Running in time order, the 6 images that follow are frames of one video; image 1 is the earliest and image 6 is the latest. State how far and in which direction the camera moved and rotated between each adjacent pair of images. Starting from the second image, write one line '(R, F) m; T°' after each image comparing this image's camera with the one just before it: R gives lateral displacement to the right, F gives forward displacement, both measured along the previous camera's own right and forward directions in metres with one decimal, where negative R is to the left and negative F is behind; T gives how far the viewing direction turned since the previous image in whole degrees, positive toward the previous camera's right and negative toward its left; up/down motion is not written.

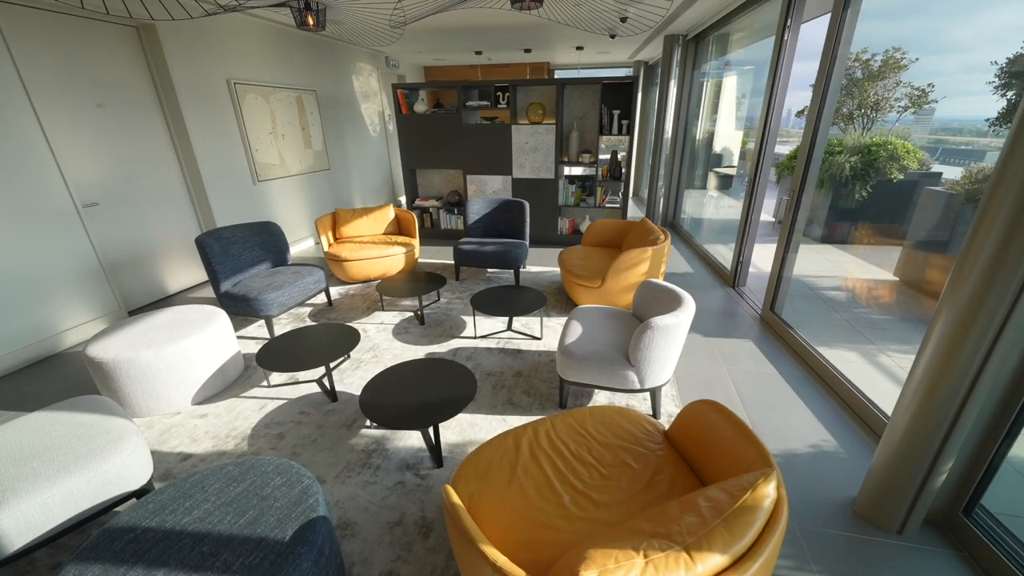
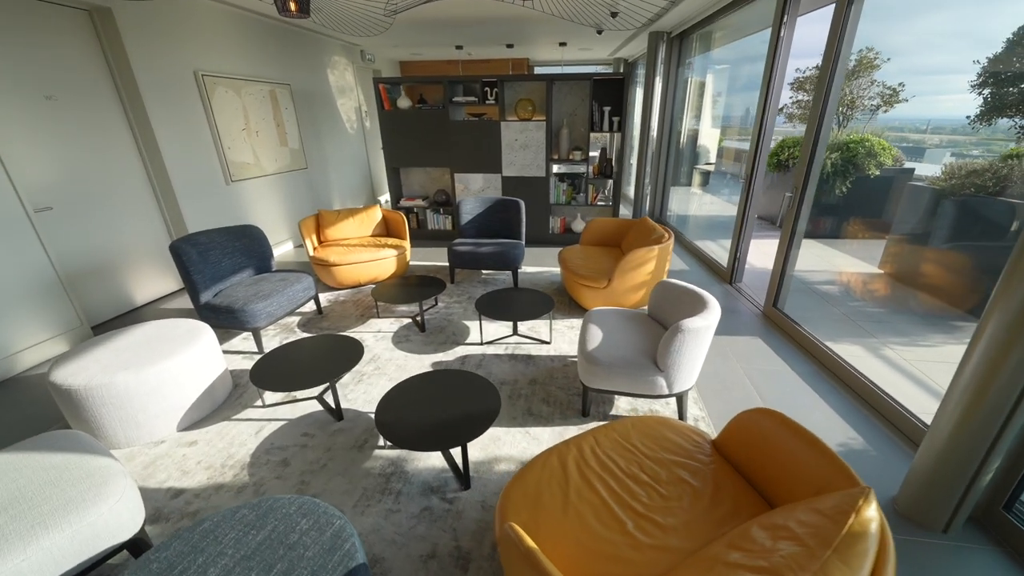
(-0.2, +0.1) m; +4°
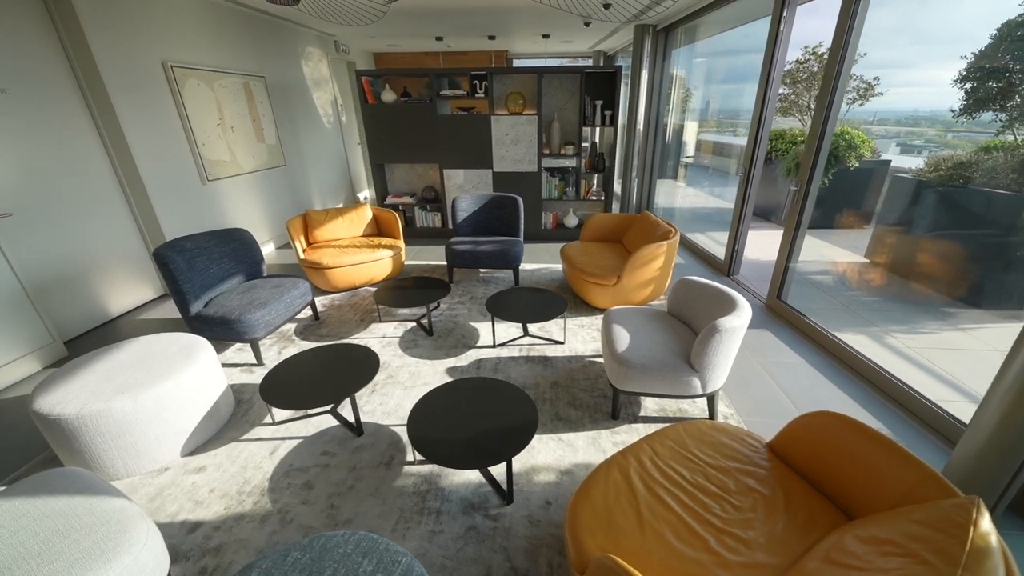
(-0.3, +0.1) m; +4°
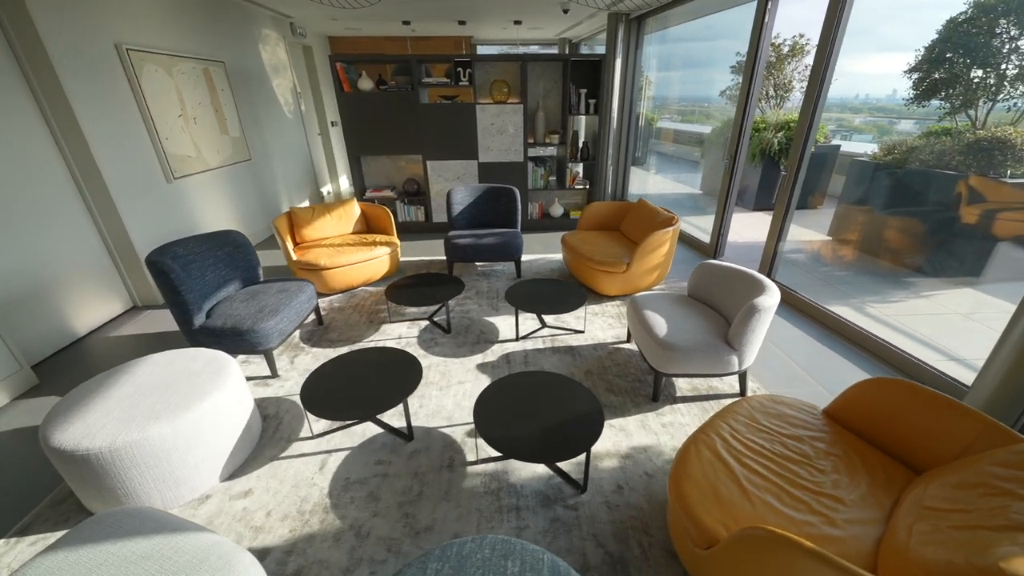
(-0.5, 0.0) m; +7°
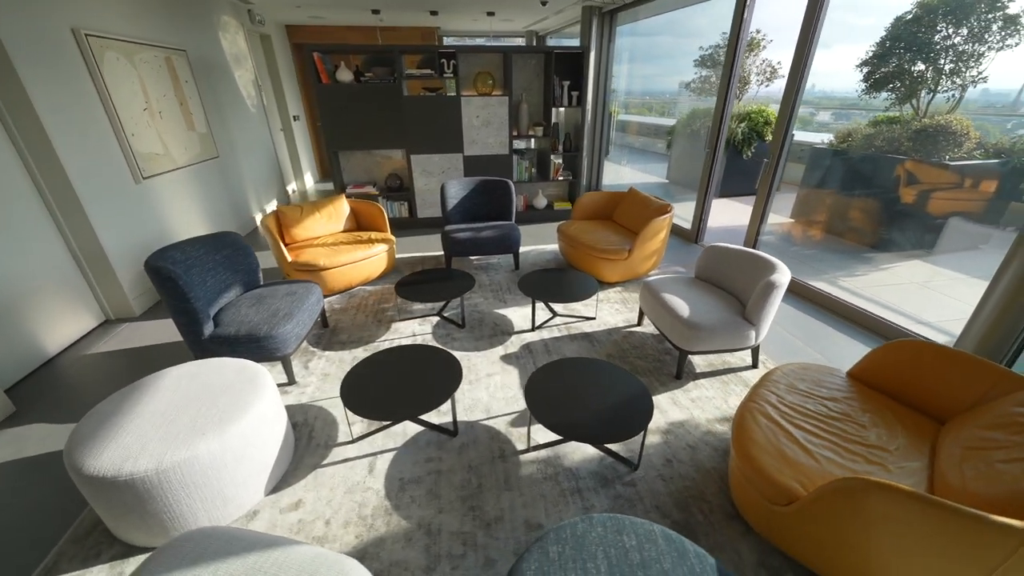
(-0.4, 0.0) m; +6°
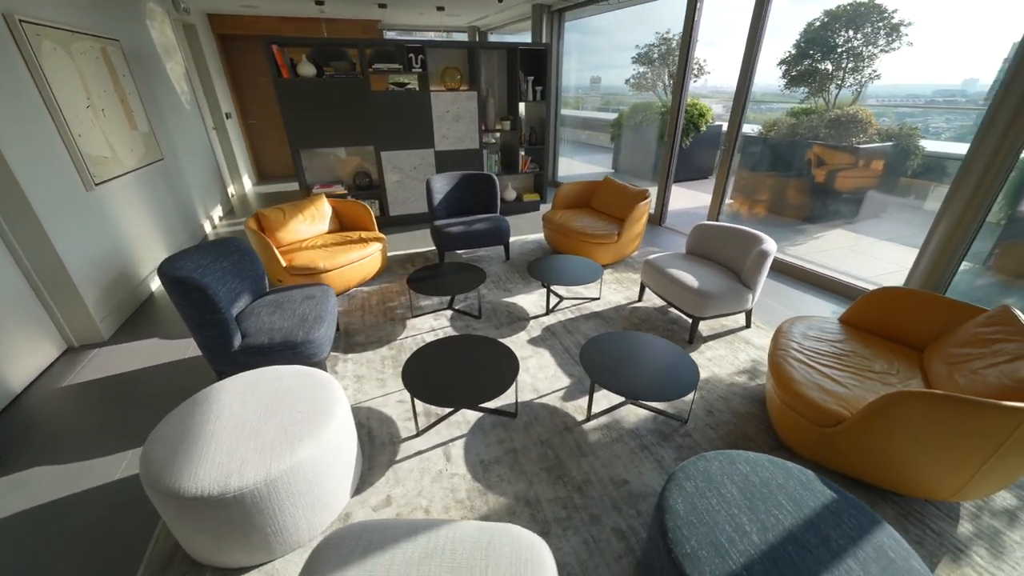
(-0.6, -0.1) m; +9°
